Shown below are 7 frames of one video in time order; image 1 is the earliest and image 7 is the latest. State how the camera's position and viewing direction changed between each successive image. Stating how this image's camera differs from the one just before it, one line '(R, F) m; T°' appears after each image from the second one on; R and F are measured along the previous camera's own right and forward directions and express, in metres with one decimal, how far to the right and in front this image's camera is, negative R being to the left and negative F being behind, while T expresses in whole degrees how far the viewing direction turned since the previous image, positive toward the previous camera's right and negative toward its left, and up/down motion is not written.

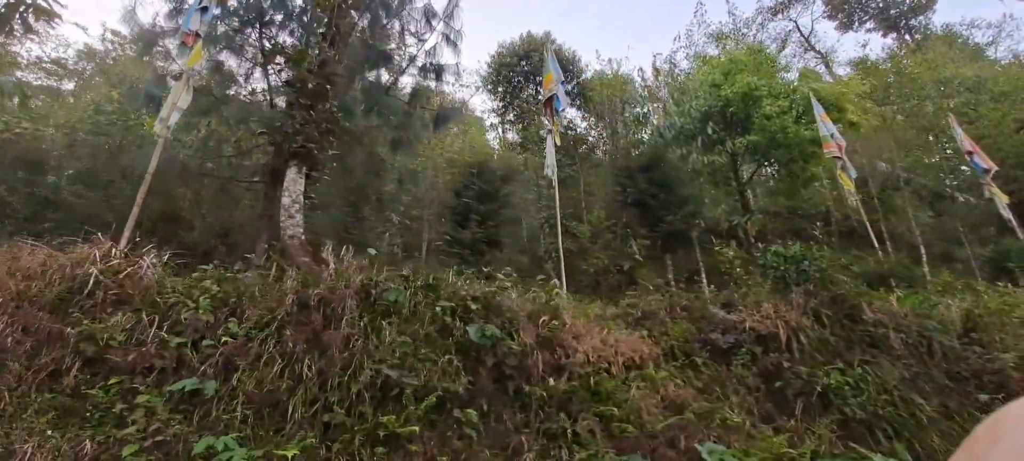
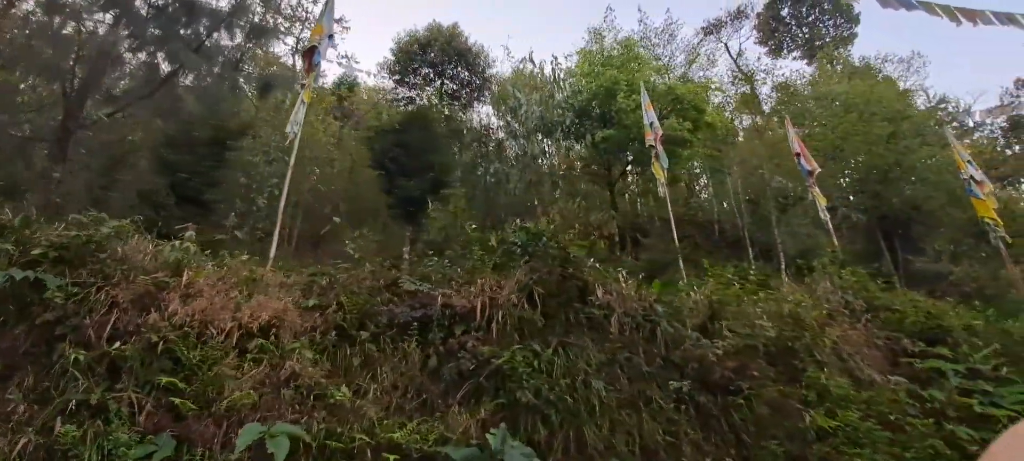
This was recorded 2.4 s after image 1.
(+3.0, +0.6) m; +4°
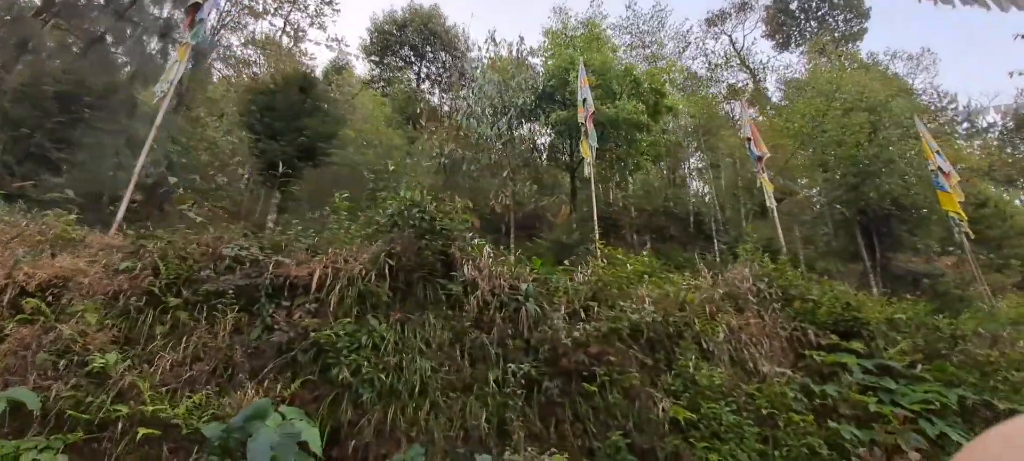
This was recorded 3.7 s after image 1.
(+1.6, +0.4) m; -1°
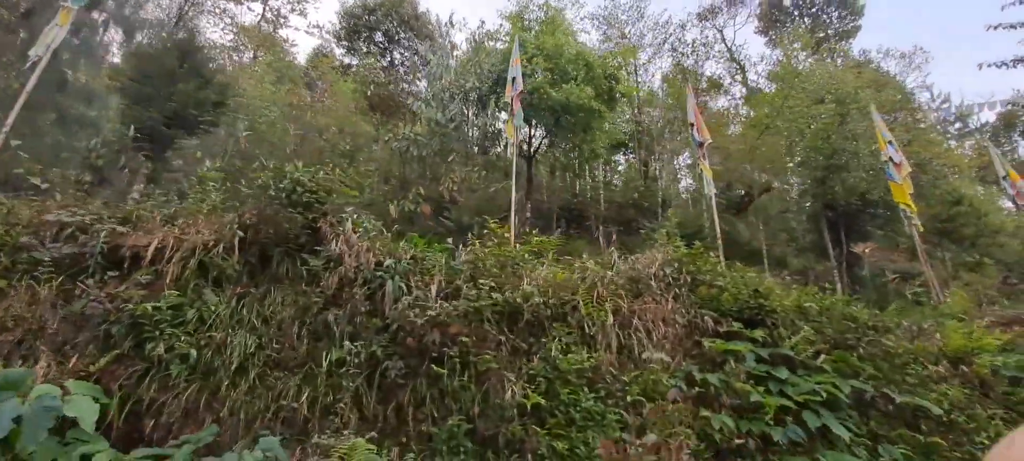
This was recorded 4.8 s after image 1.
(+1.3, +0.3) m; 0°
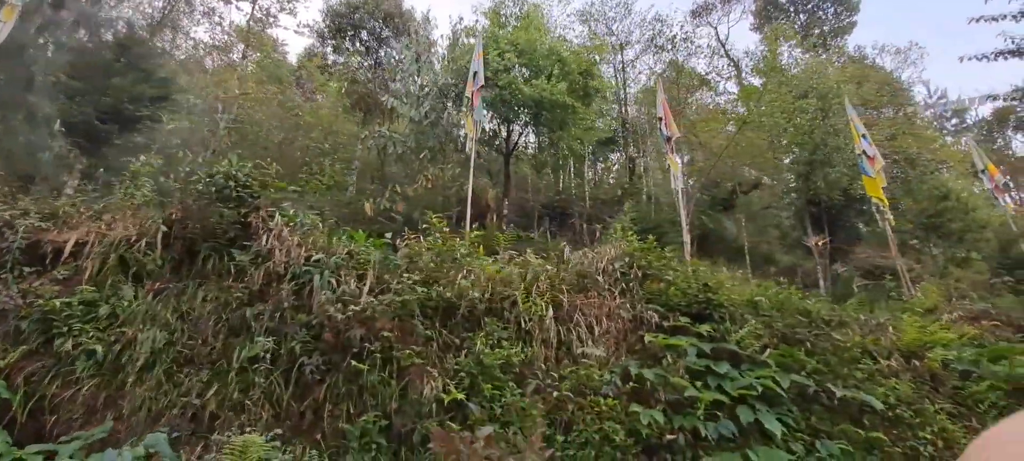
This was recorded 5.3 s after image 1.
(+0.7, +0.1) m; 0°
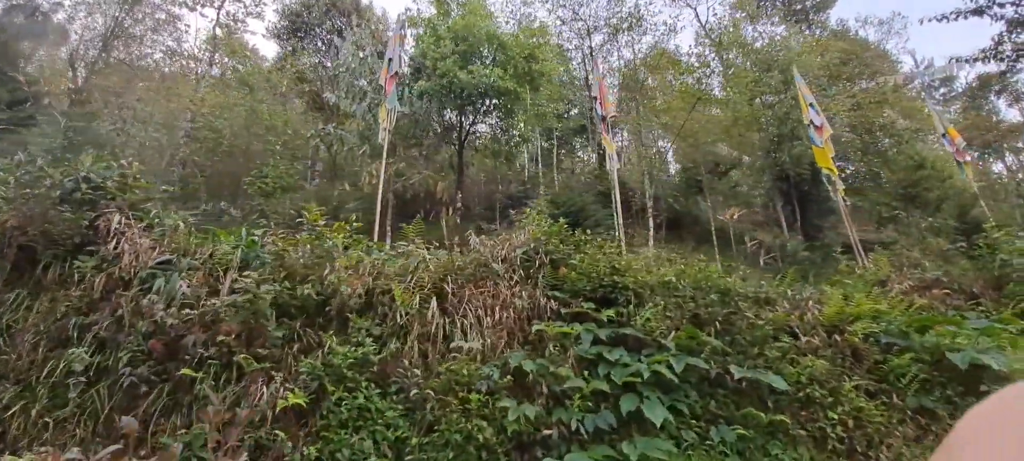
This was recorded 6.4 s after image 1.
(+1.2, +0.3) m; 0°
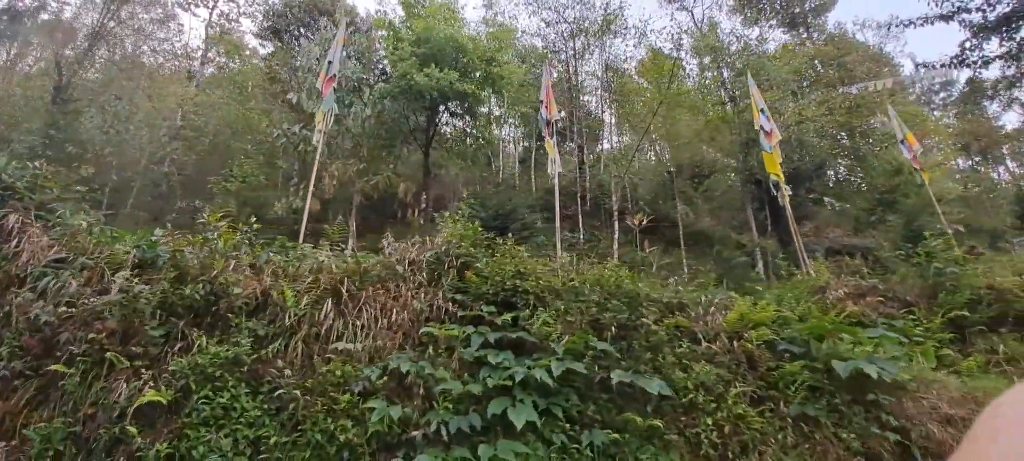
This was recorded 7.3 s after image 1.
(+1.1, -0.1) m; -1°
